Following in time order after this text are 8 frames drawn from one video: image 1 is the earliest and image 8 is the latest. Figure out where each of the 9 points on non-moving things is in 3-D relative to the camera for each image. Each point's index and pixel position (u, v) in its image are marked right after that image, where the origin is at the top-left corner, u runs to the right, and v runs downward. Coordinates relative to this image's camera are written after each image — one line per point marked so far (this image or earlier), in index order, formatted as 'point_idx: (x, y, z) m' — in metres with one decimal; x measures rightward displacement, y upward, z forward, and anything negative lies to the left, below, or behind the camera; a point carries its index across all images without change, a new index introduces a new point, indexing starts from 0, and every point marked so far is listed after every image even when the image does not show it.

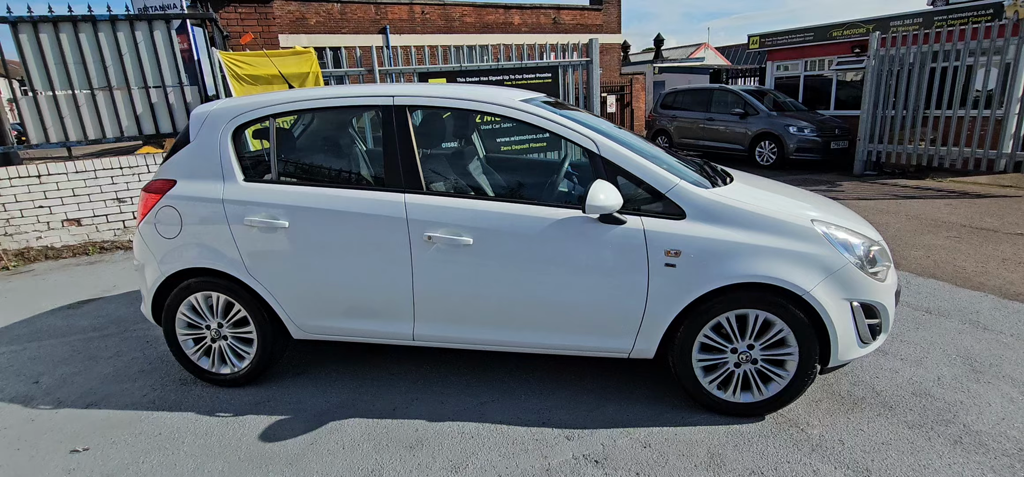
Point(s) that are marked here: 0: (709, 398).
0: (+1.1, -0.9, +2.9) m
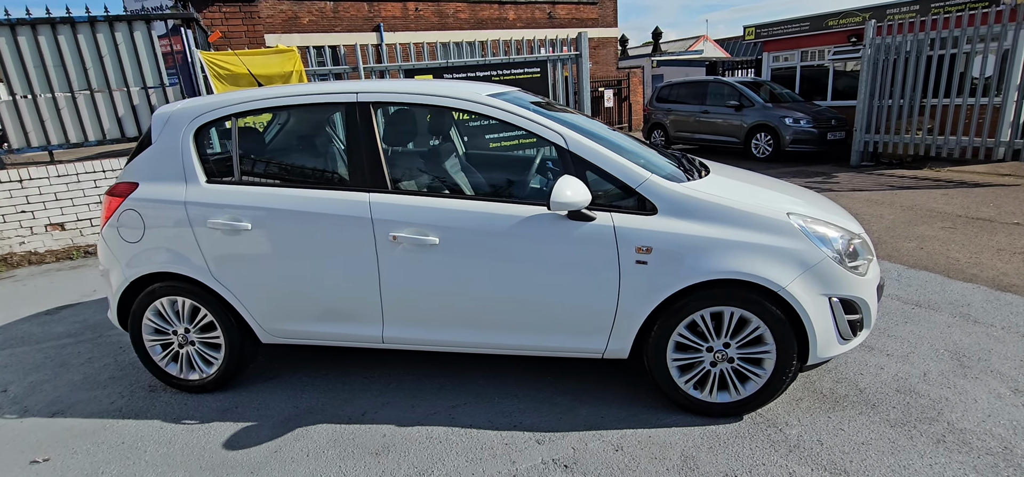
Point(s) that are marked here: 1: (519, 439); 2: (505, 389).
0: (+0.9, -0.9, +2.8) m
1: (0.0, -1.1, +2.7) m
2: (0.0, -0.9, +3.1) m
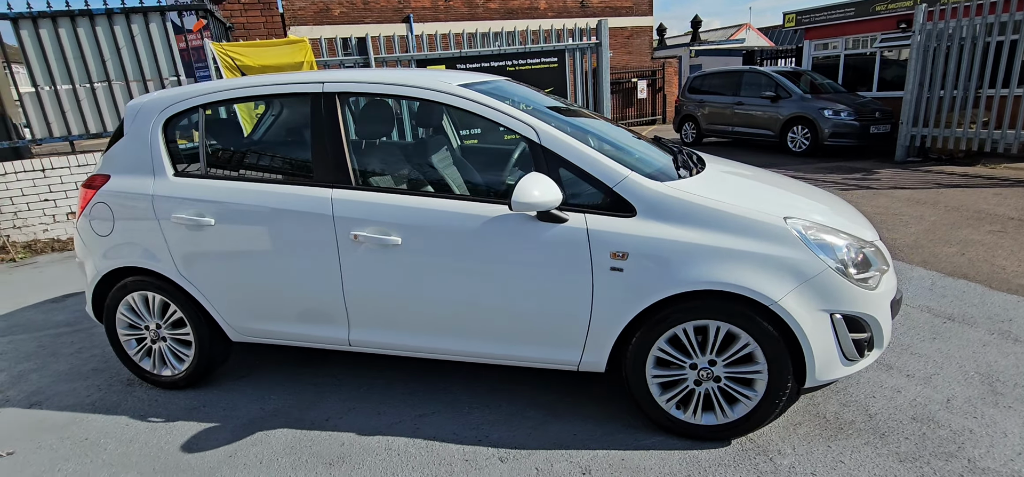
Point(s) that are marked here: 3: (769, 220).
0: (+0.8, -0.9, +2.6) m
1: (-0.2, -1.1, +2.5) m
2: (-0.2, -0.9, +3.0) m
3: (+1.2, +0.1, +2.4) m
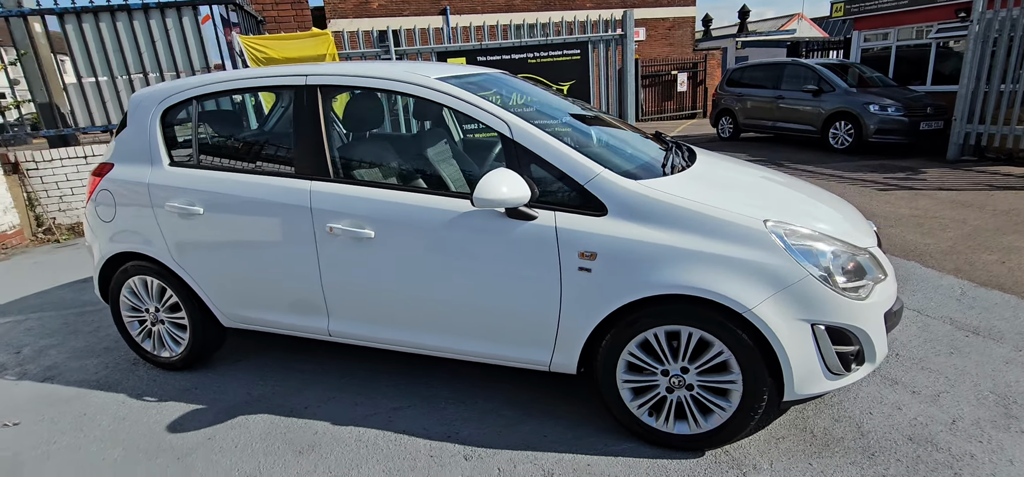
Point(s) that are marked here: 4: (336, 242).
0: (+0.6, -0.9, +2.5) m
1: (-0.3, -1.0, +2.5) m
2: (-0.3, -0.9, +2.9) m
3: (+1.0, +0.1, +2.3) m
4: (-0.9, 0.0, +2.7) m
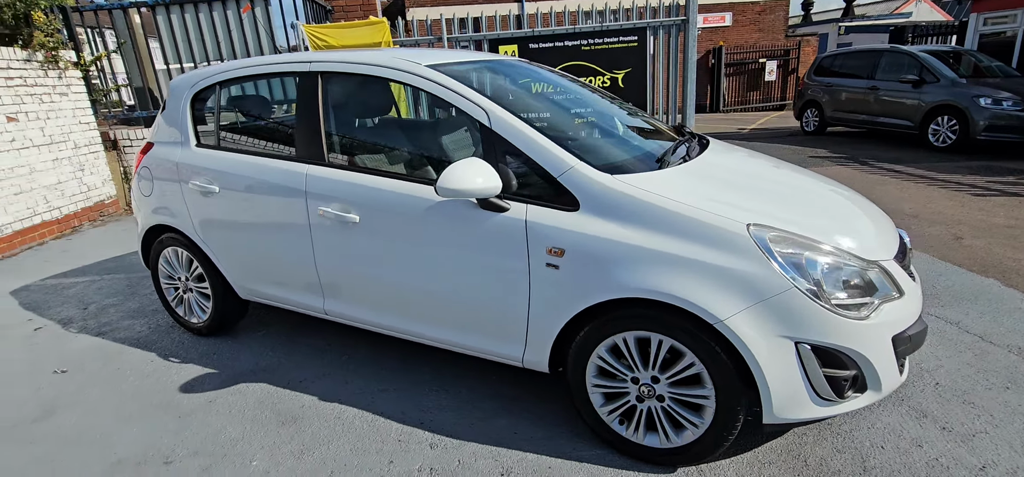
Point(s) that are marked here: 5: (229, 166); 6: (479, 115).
0: (+0.4, -0.9, +2.4) m
1: (-0.5, -1.0, +2.6) m
2: (-0.4, -0.8, +3.0) m
3: (+0.9, +0.1, +2.1) m
4: (-1.0, +0.1, +2.8) m
5: (-1.7, +0.4, +3.1) m
6: (-0.2, +0.6, +2.5) m
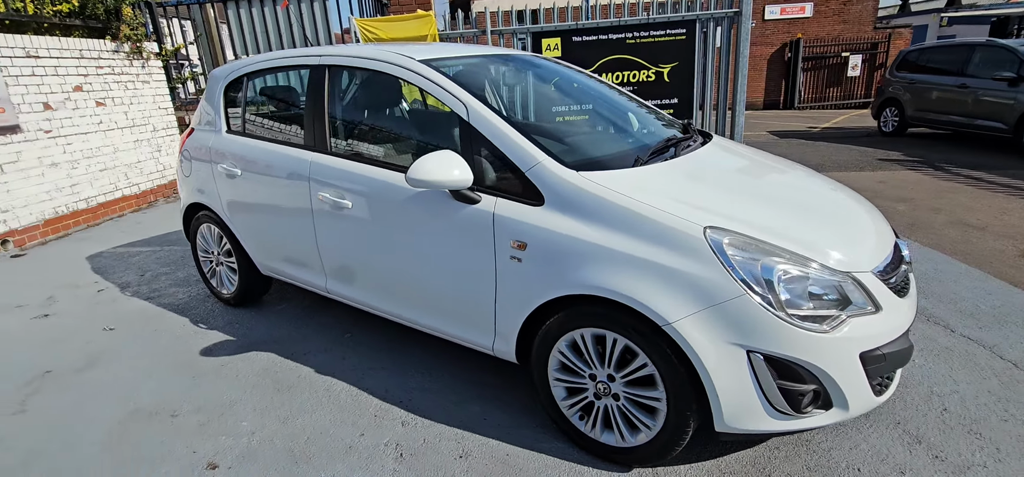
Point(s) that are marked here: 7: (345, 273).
0: (+0.3, -0.9, +2.4) m
1: (-0.6, -0.9, +2.7) m
2: (-0.5, -0.8, +3.1) m
3: (+0.7, 0.0, +2.0) m
4: (-1.1, +0.2, +3.0) m
5: (-1.7, +0.6, +3.4) m
6: (-0.2, +0.6, +2.5) m
7: (-1.0, -0.2, +3.1) m
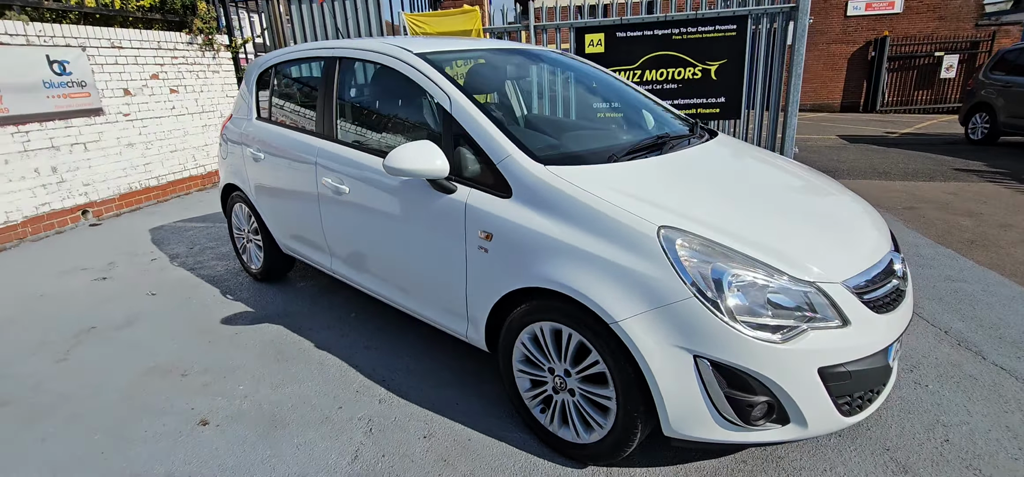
0: (+0.1, -0.8, +2.4) m
1: (-0.8, -0.8, +2.8) m
2: (-0.6, -0.7, +3.2) m
3: (+0.5, +0.1, +2.0) m
4: (-1.1, +0.3, +3.2) m
5: (-1.7, +0.7, +3.6) m
6: (-0.3, +0.7, +2.6) m
7: (-1.0, -0.1, +3.2) m
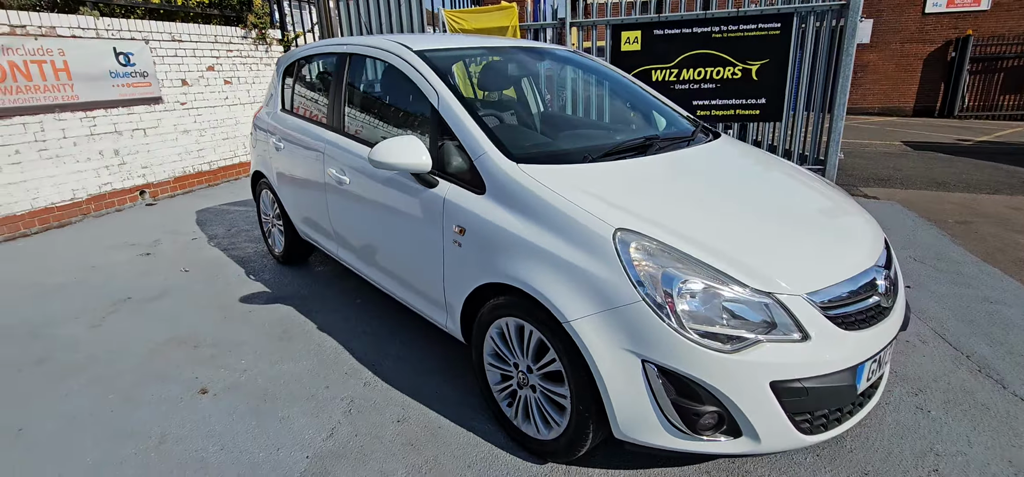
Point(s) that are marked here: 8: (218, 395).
0: (-0.1, -0.8, +2.5) m
1: (-0.9, -0.8, +3.0) m
2: (-0.6, -0.6, +3.3) m
3: (+0.3, 0.0, +2.0) m
4: (-1.1, +0.3, +3.3) m
5: (-1.6, +0.8, +3.8) m
6: (-0.4, +0.7, +2.7) m
7: (-1.1, 0.0, +3.4) m
8: (-1.6, -0.8, +2.8) m
